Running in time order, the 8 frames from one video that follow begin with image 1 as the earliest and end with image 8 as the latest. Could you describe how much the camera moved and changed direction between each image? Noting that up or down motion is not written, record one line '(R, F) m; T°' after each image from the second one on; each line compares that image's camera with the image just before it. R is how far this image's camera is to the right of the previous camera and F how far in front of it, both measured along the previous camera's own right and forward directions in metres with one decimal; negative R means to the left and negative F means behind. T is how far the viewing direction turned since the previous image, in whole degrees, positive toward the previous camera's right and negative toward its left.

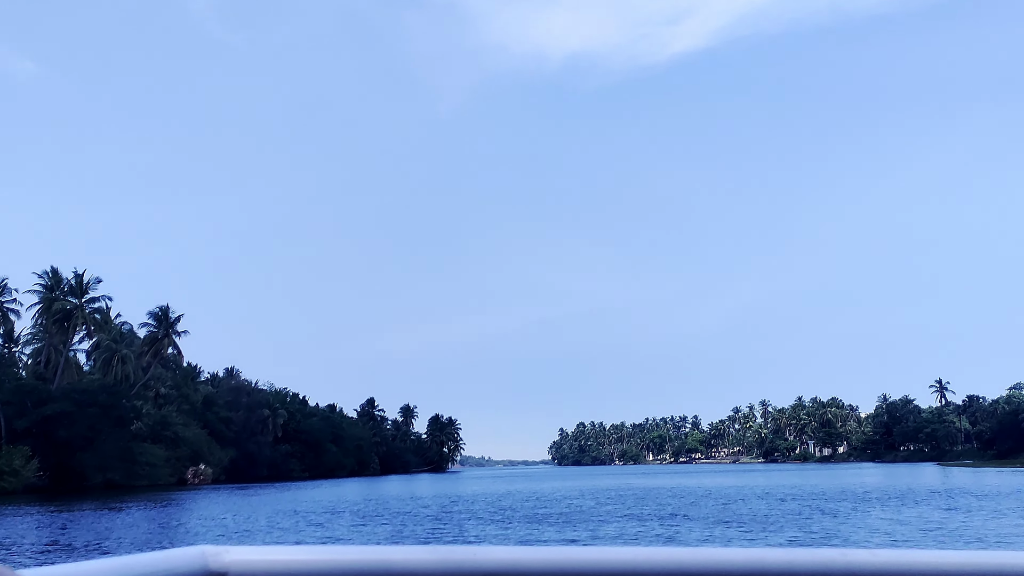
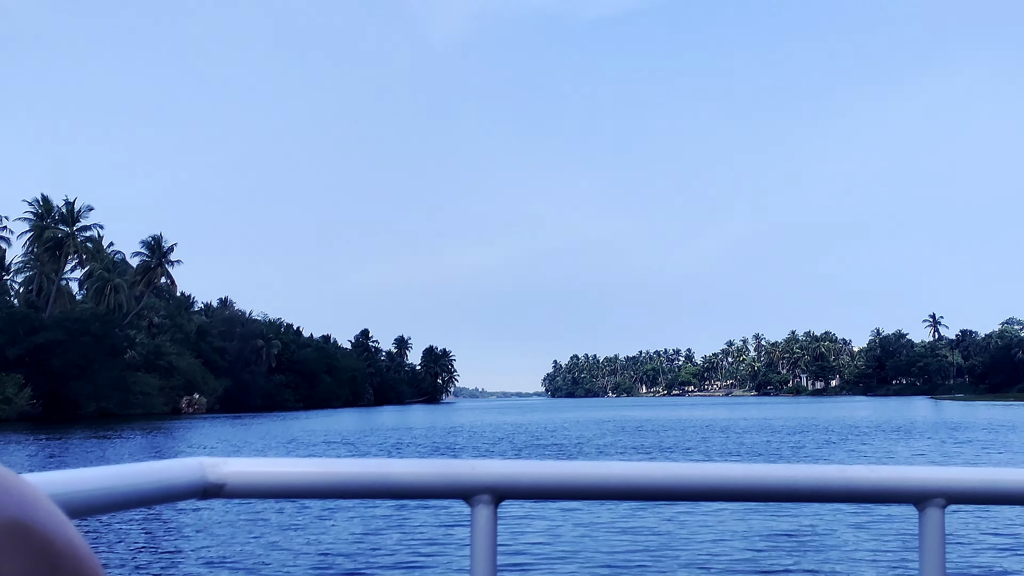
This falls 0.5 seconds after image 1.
(+1.1, -1.3) m; 0°
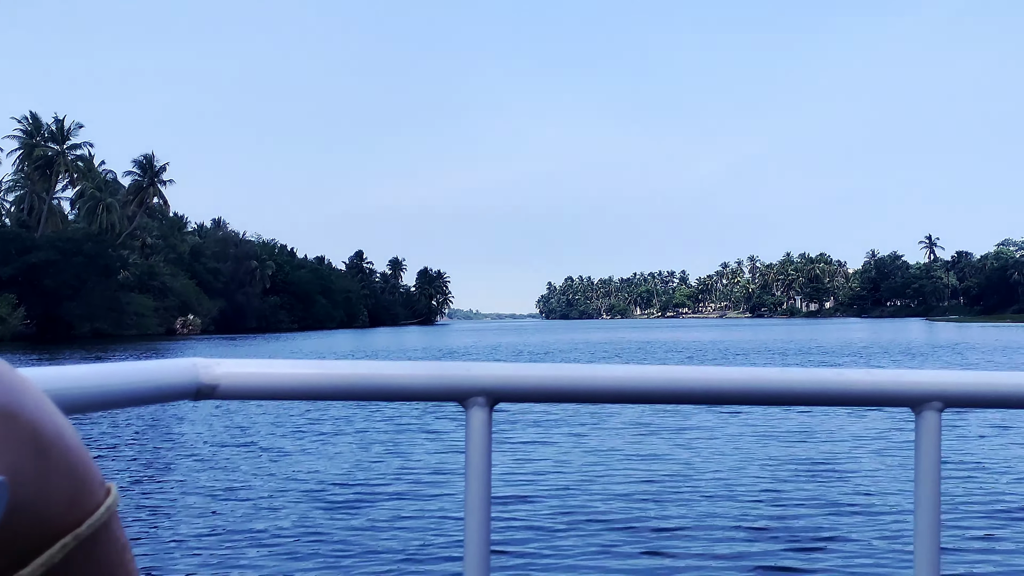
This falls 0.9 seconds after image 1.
(-0.2, +0.6) m; 0°
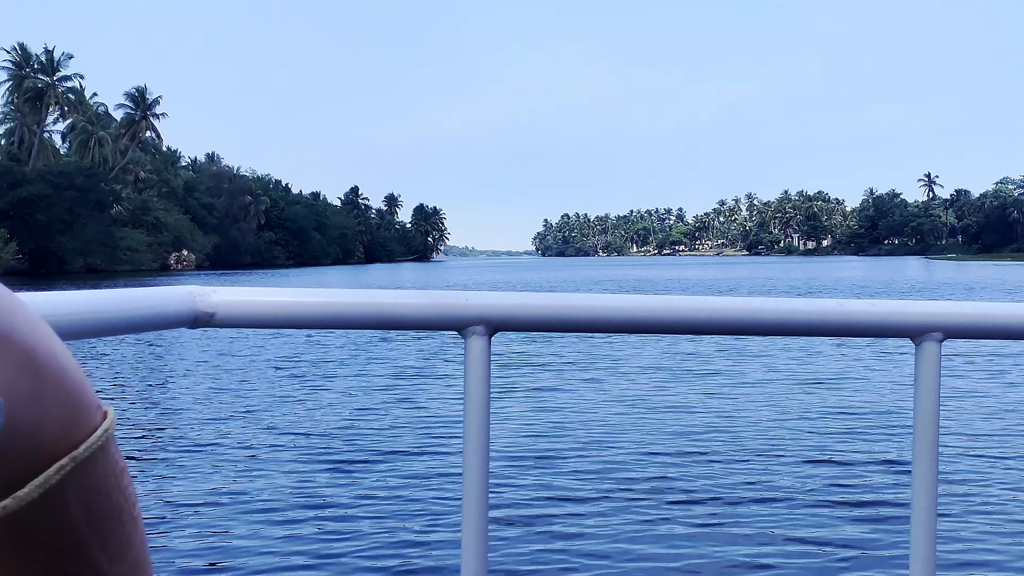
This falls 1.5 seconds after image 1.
(-0.1, +0.7) m; 0°
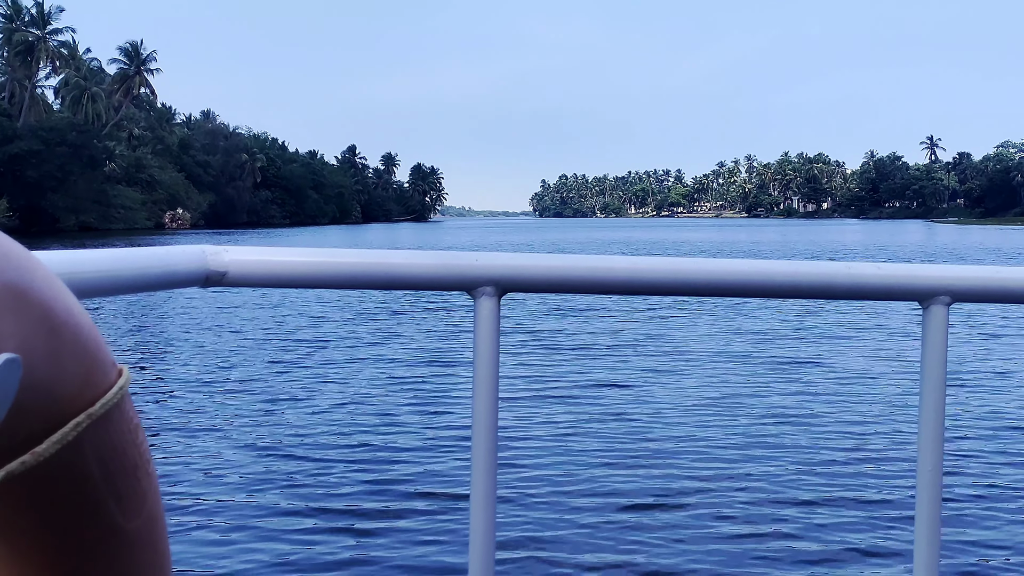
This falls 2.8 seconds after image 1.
(-0.3, +1.3) m; 0°
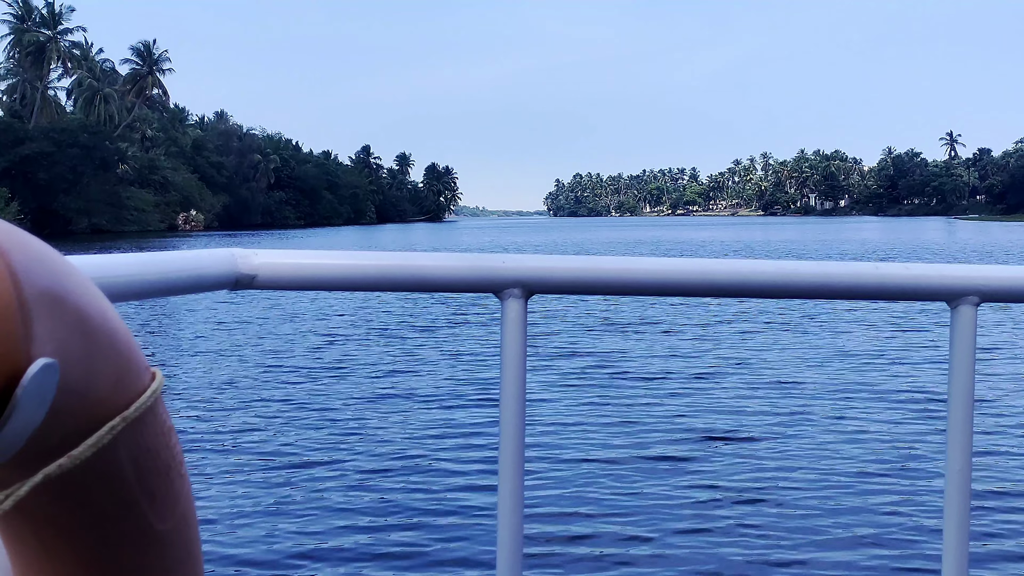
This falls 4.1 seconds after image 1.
(-0.2, +1.1) m; -1°
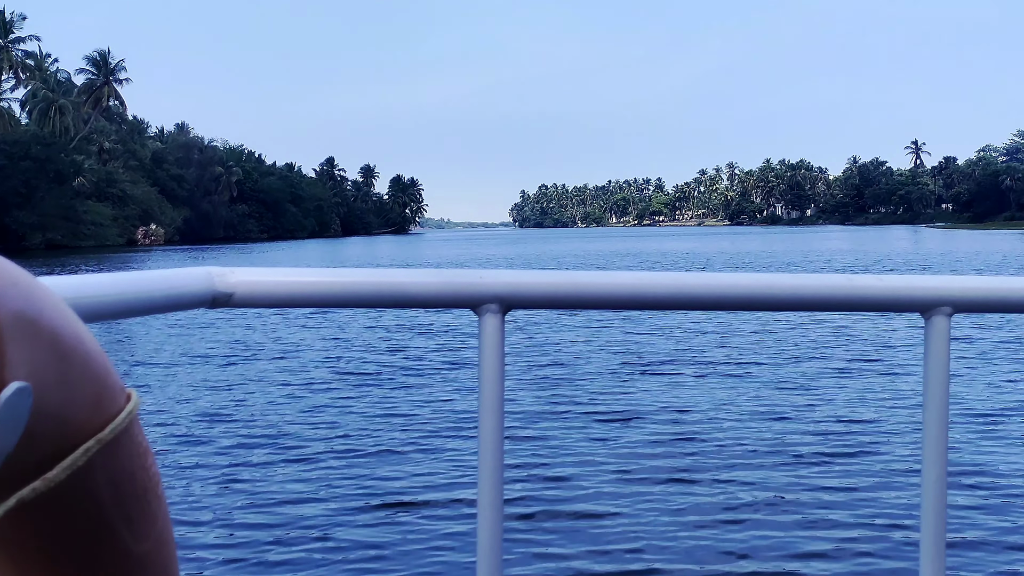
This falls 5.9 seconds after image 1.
(-0.2, +1.7) m; +2°
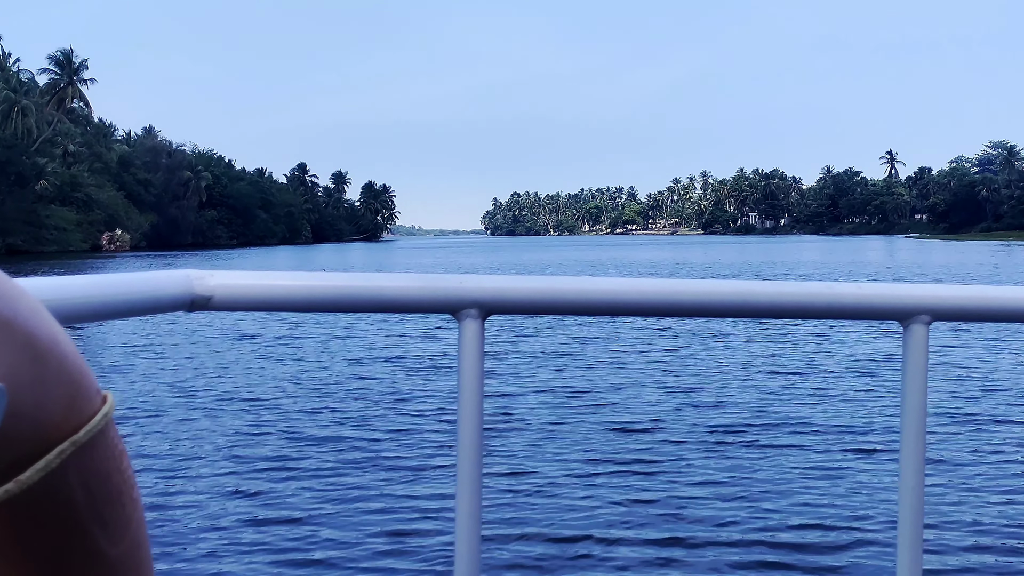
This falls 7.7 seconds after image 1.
(-0.3, +1.8) m; +1°
